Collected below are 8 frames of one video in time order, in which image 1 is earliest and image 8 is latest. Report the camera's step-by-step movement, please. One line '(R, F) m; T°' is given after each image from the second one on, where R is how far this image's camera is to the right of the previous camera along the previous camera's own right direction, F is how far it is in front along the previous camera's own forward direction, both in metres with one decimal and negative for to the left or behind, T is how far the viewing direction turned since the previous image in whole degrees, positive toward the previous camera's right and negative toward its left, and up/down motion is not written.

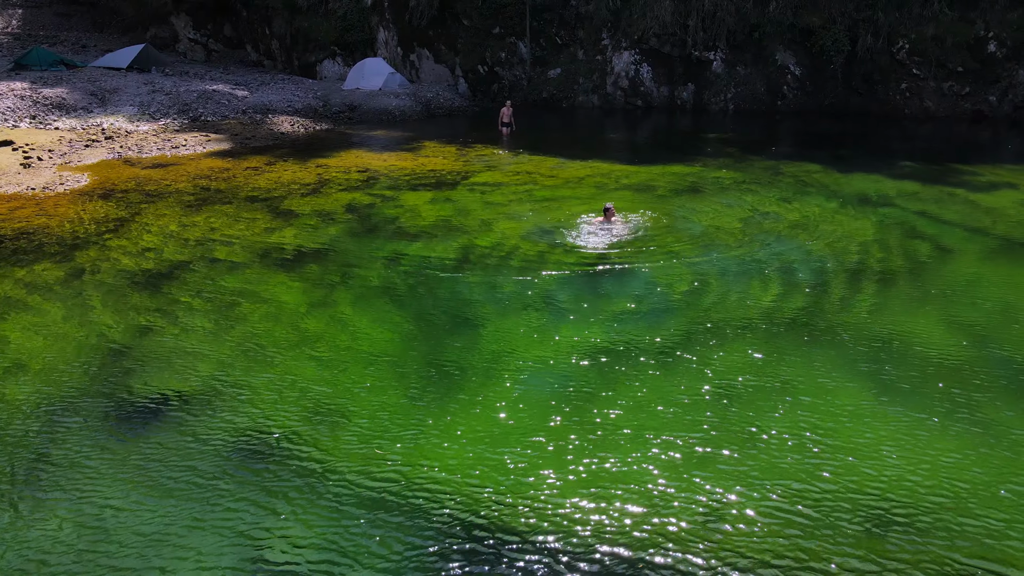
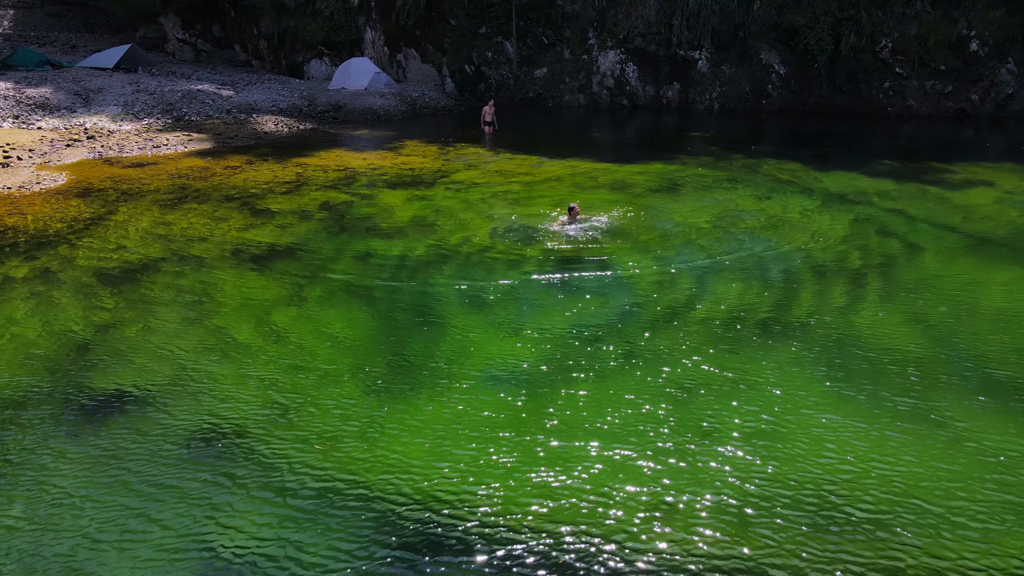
(+0.6, 0.0) m; 0°
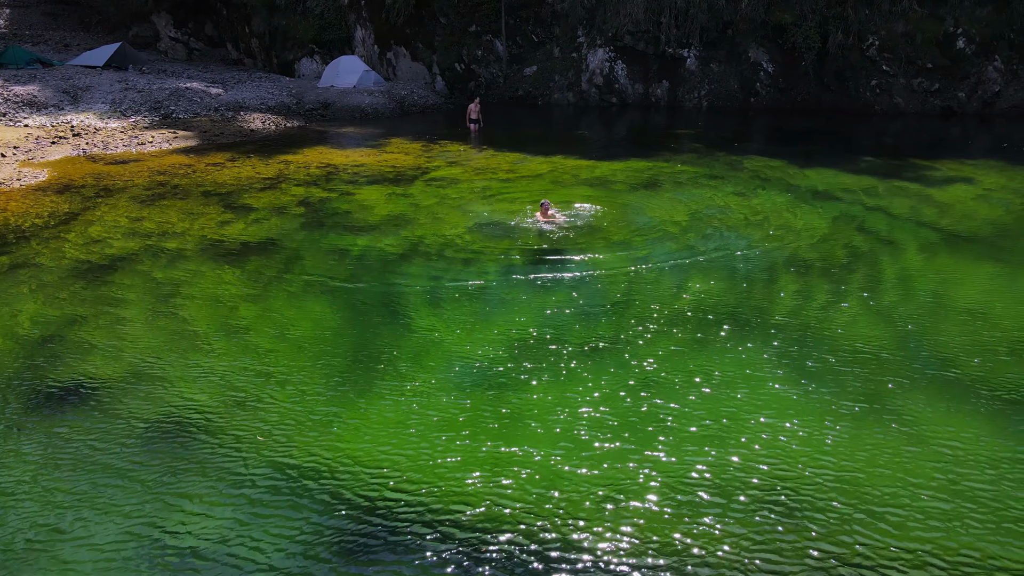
(+0.6, 0.0) m; 0°
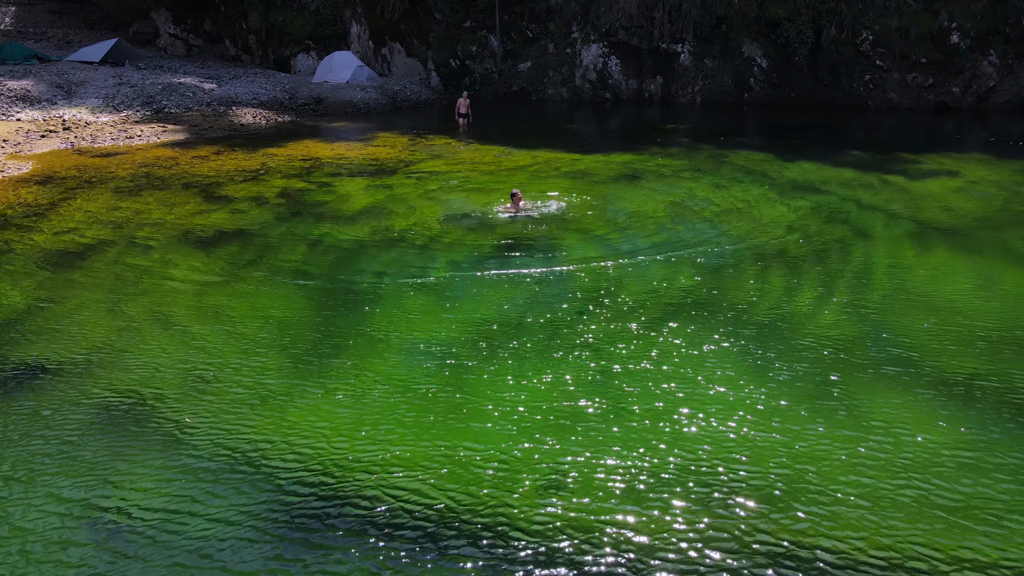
(+0.9, +0.1) m; -1°
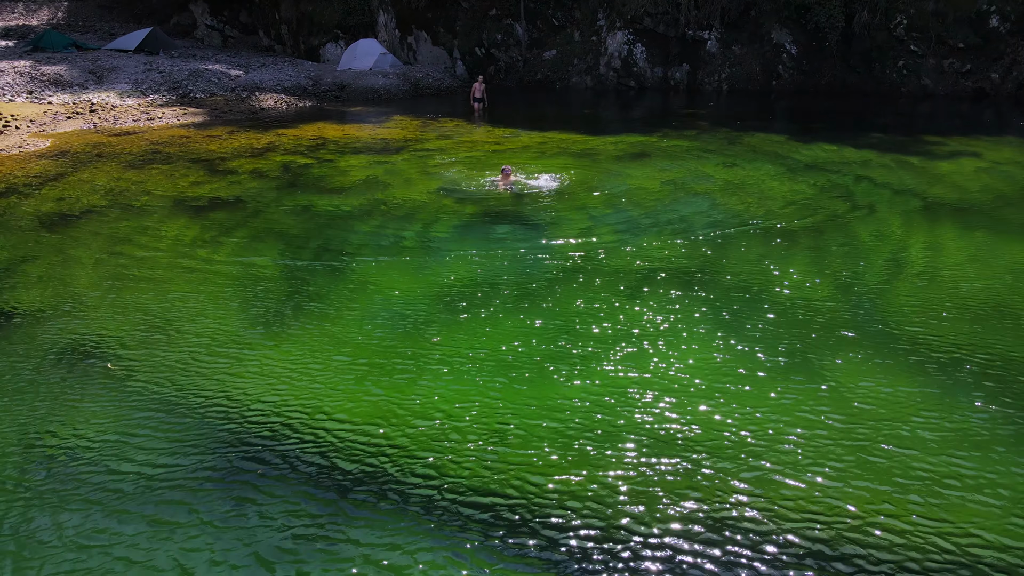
(+1.2, +0.3) m; -3°
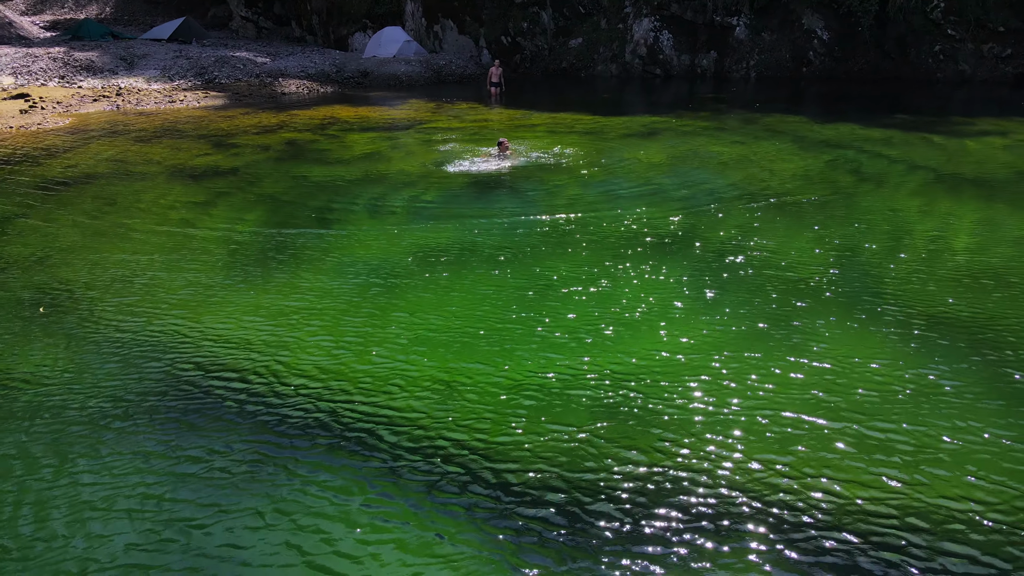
(+1.0, +0.4) m; -3°
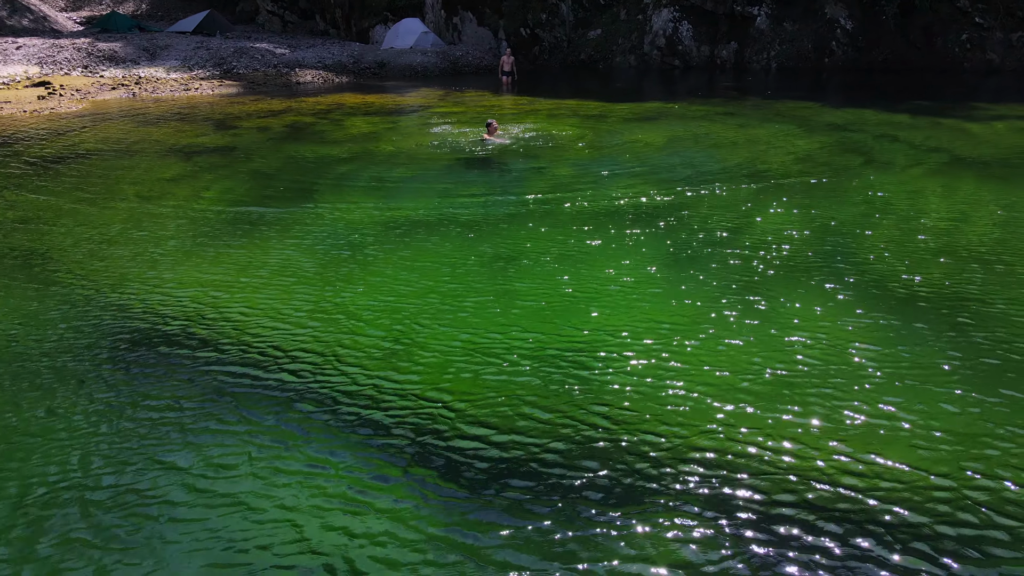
(+0.9, +0.2) m; -2°
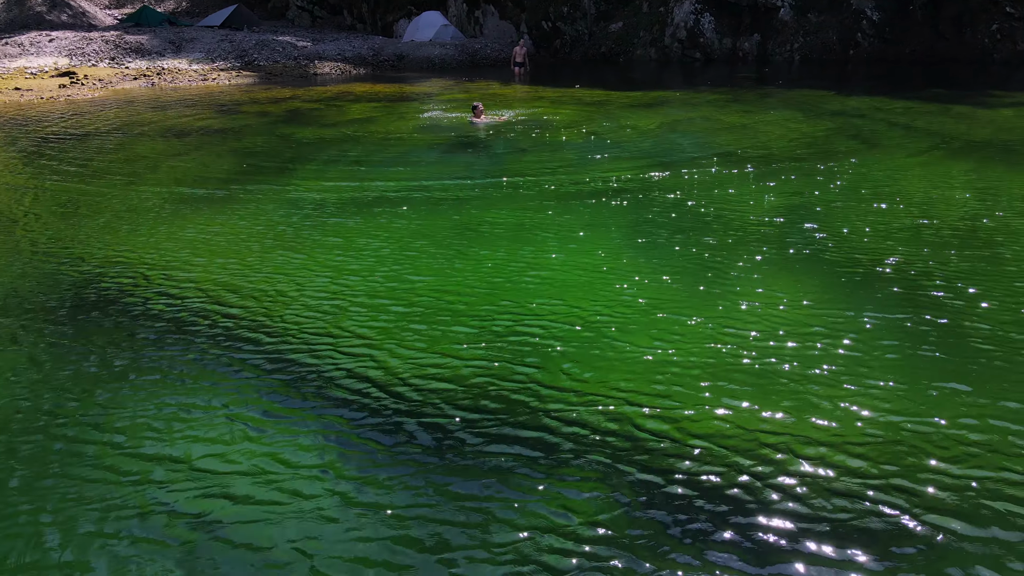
(+1.0, +0.1) m; -3°
